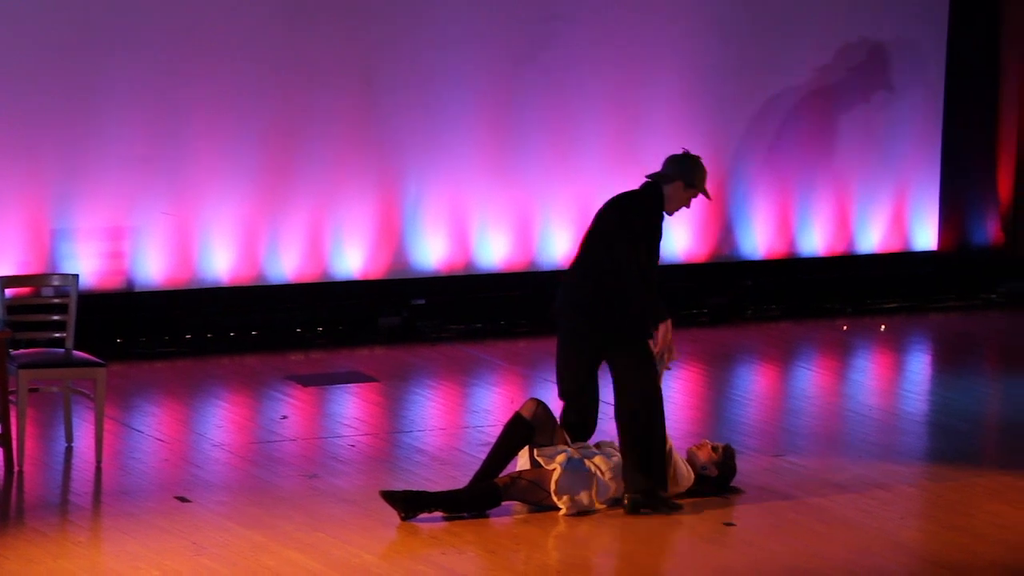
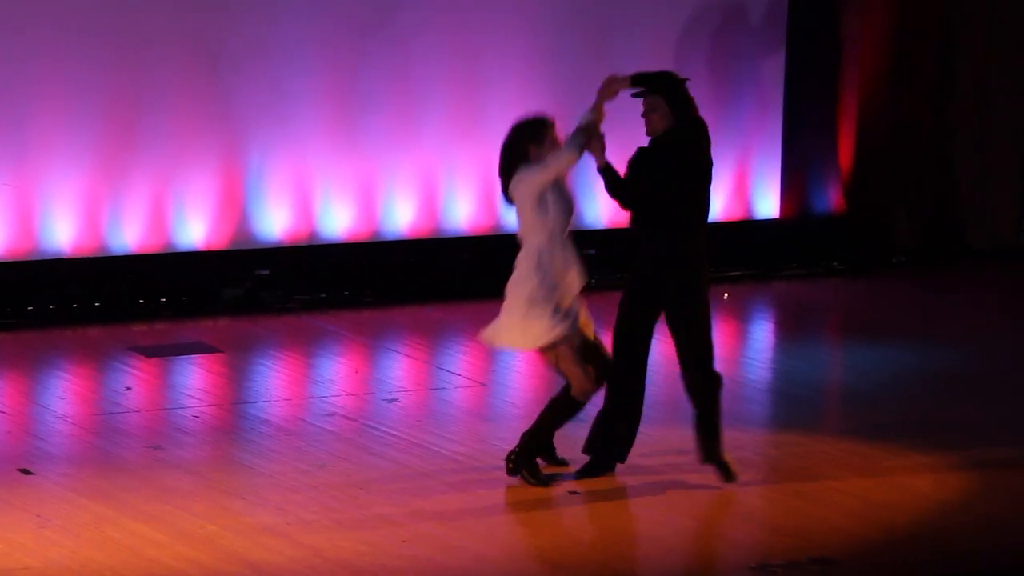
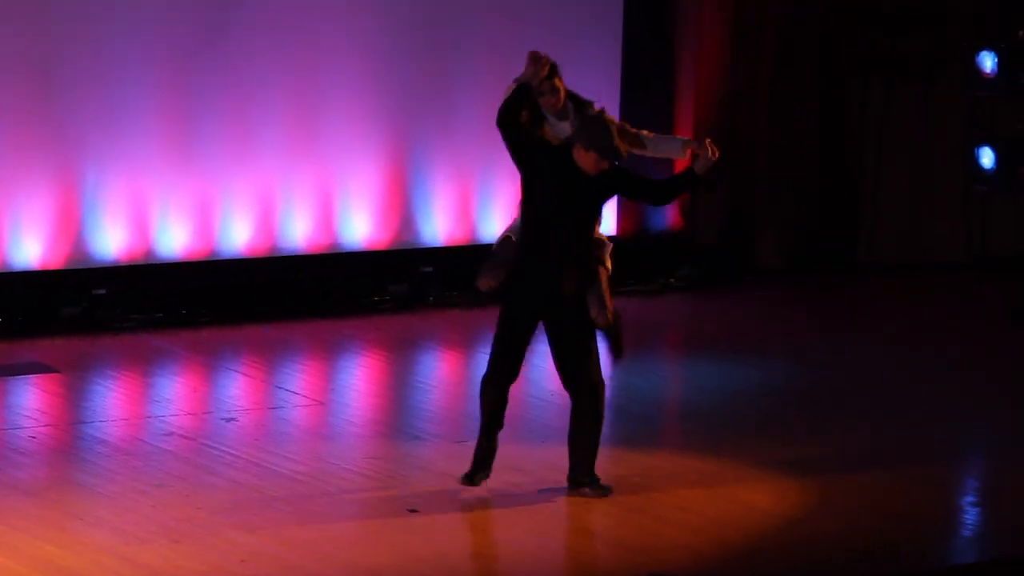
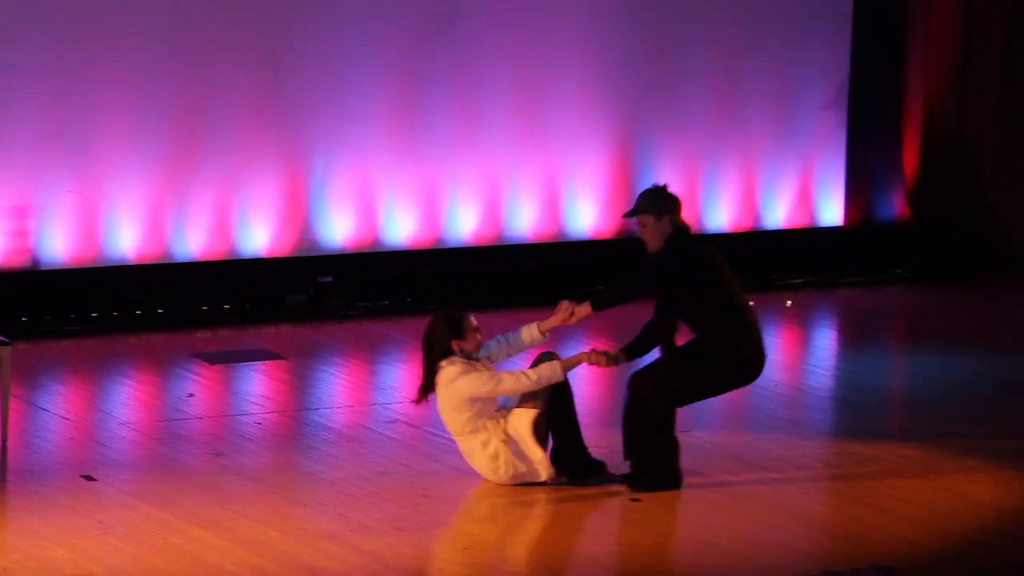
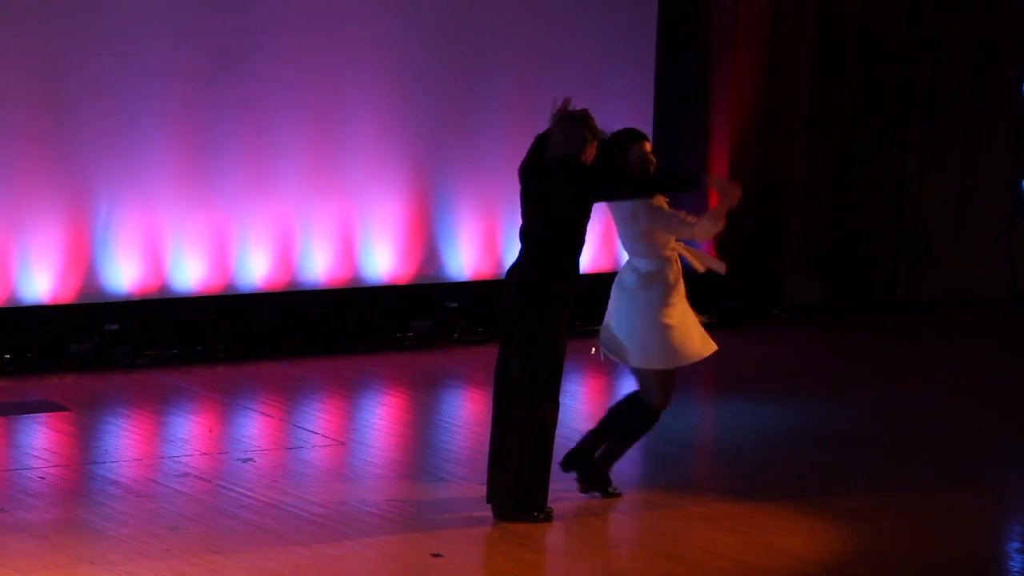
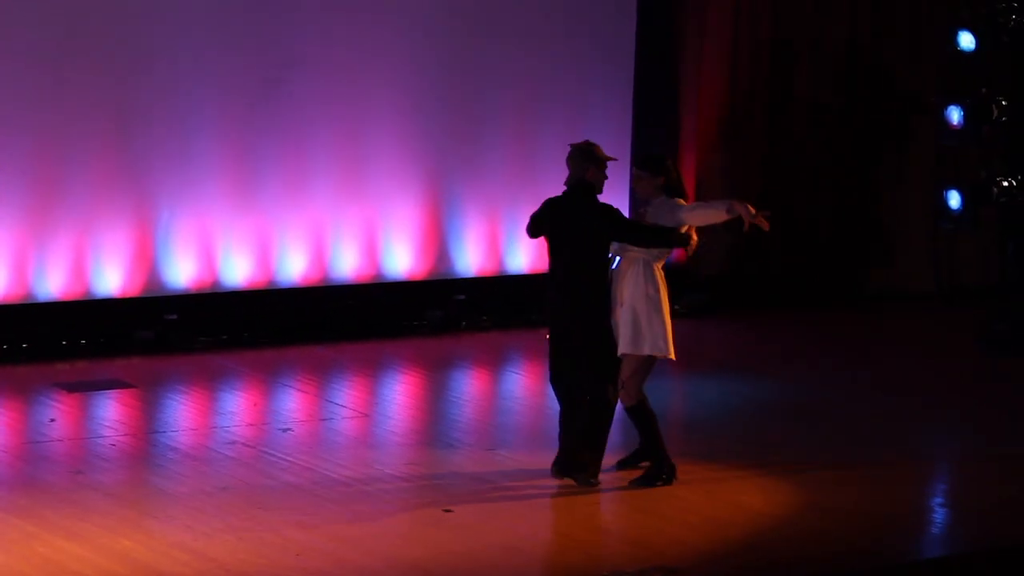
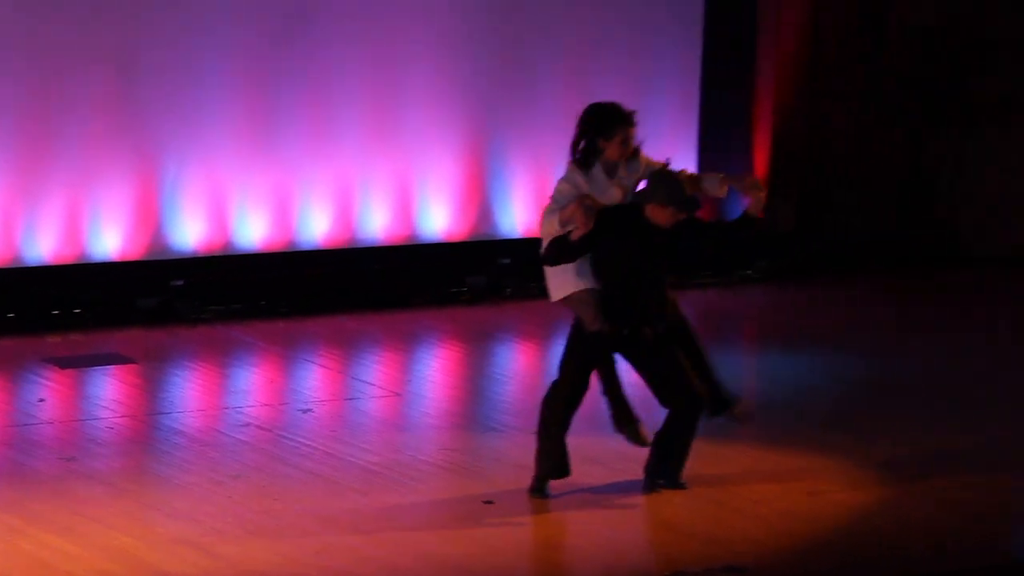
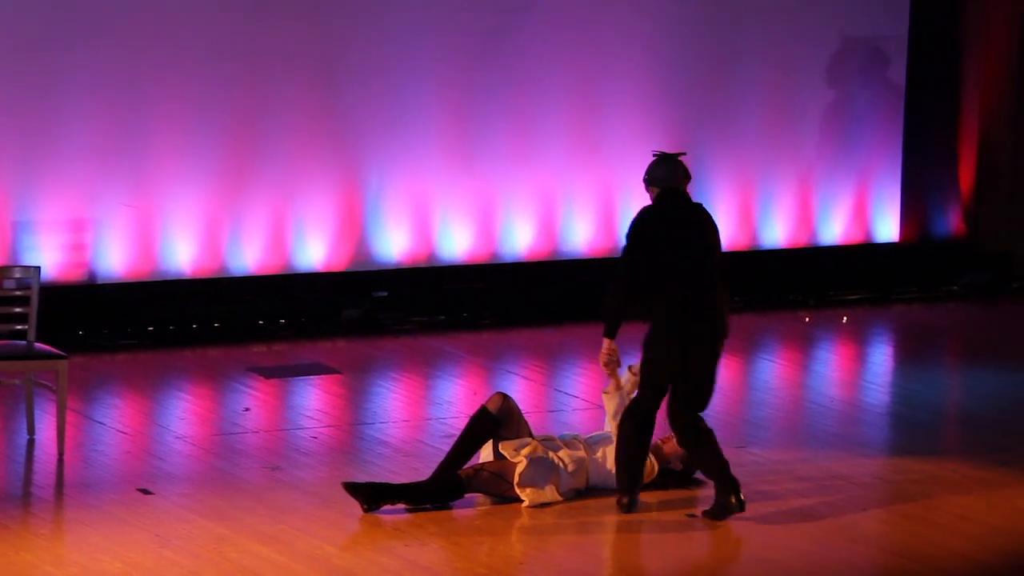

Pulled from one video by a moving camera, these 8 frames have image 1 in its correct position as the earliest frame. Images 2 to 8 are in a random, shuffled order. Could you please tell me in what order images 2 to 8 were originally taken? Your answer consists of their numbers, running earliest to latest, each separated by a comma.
8, 4, 2, 7, 3, 5, 6
